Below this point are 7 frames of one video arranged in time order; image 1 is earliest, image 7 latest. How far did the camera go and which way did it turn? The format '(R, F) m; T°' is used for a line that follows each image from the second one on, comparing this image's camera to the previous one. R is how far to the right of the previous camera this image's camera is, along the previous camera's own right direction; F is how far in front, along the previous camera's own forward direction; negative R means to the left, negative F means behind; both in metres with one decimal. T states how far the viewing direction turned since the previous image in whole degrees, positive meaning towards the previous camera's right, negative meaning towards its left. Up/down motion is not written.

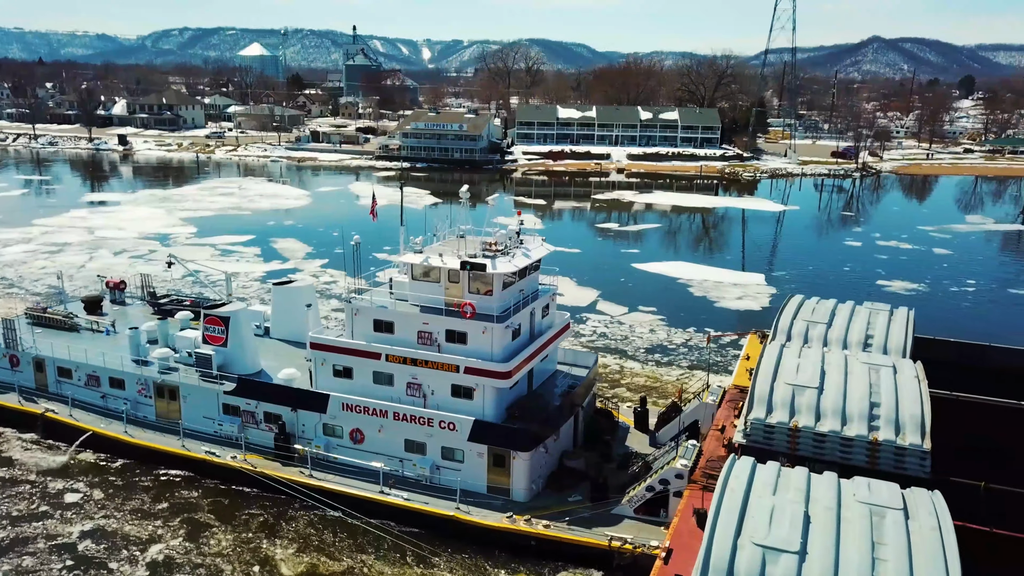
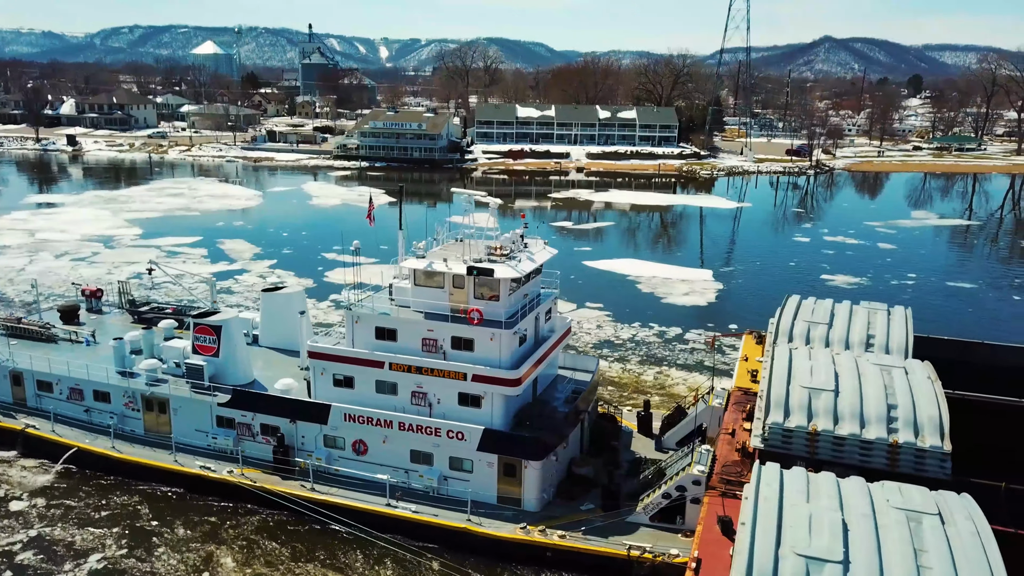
(-0.7, +0.3) m; +2°
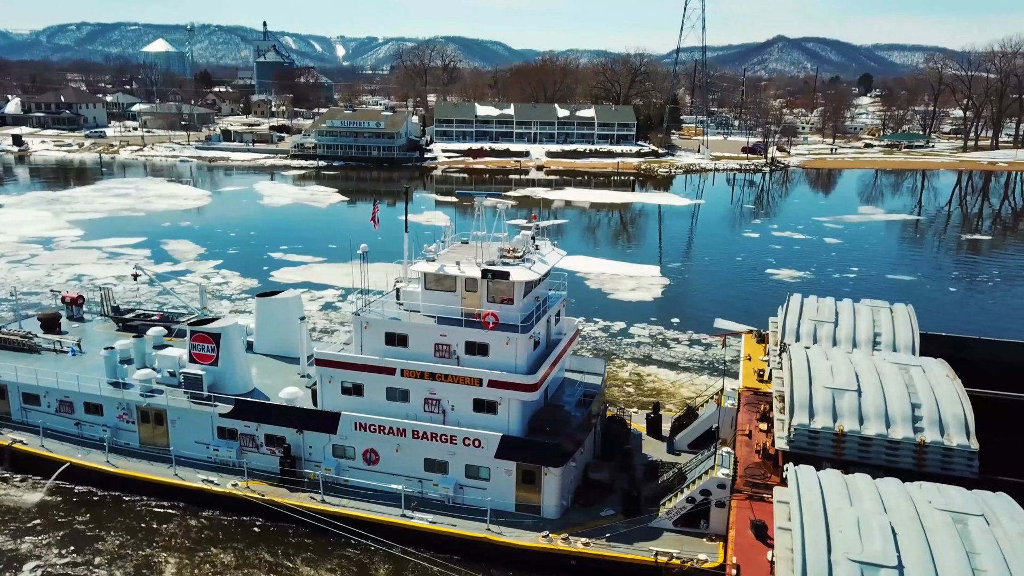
(-0.8, +0.3) m; +2°
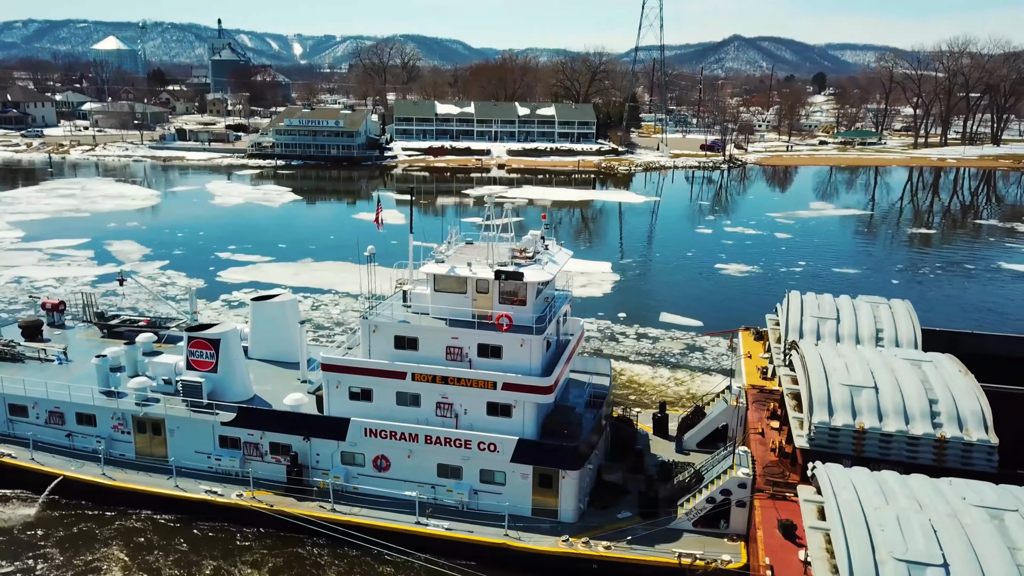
(-0.8, +0.2) m; +2°
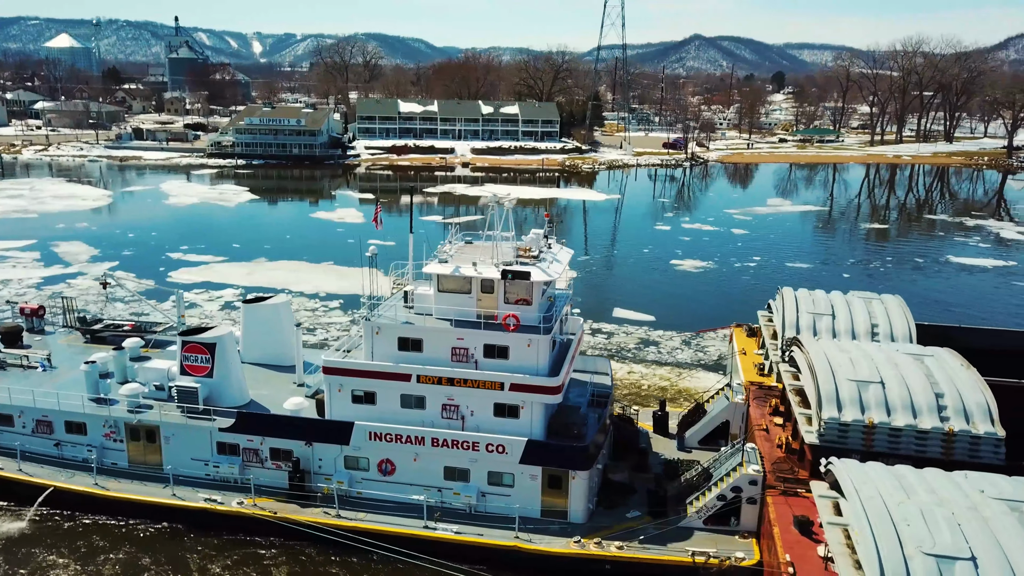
(-0.6, +0.1) m; +2°
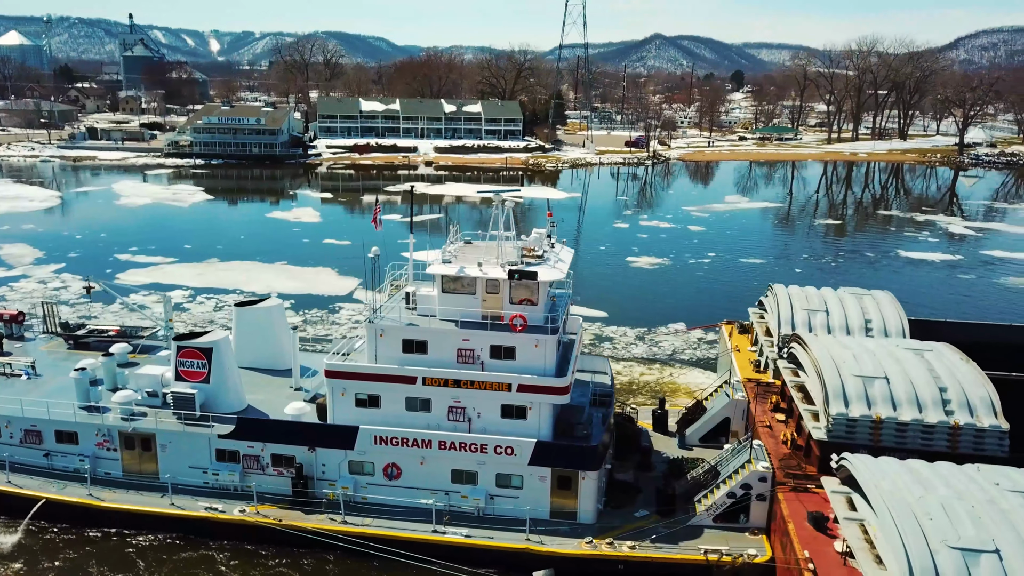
(-0.6, +0.1) m; +2°
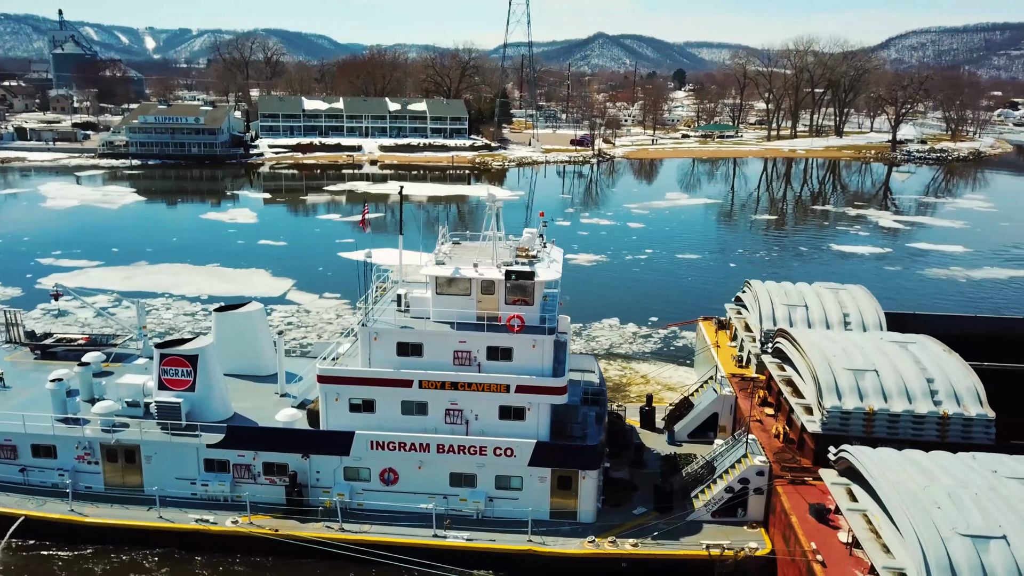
(-0.6, +0.1) m; +3°
